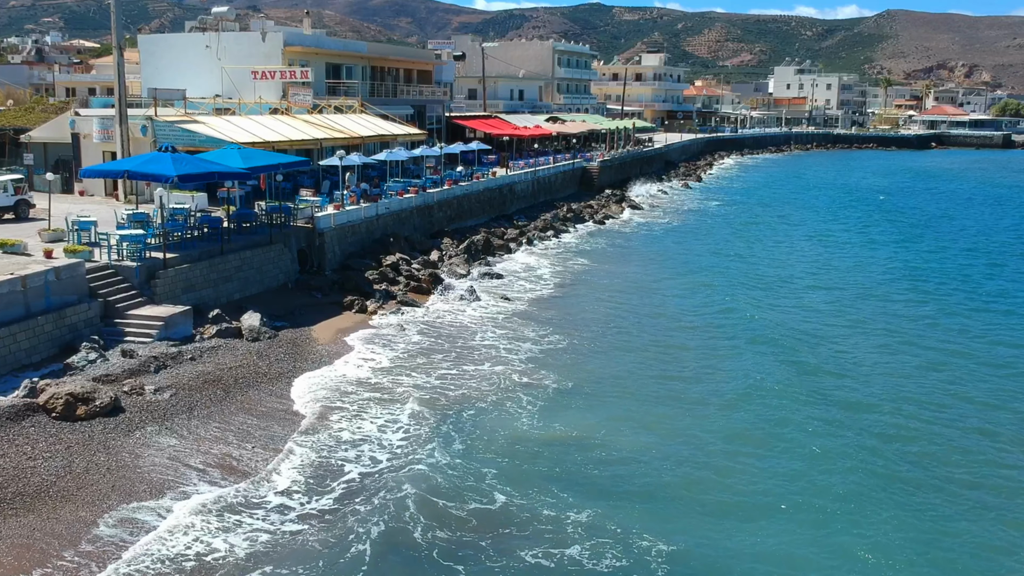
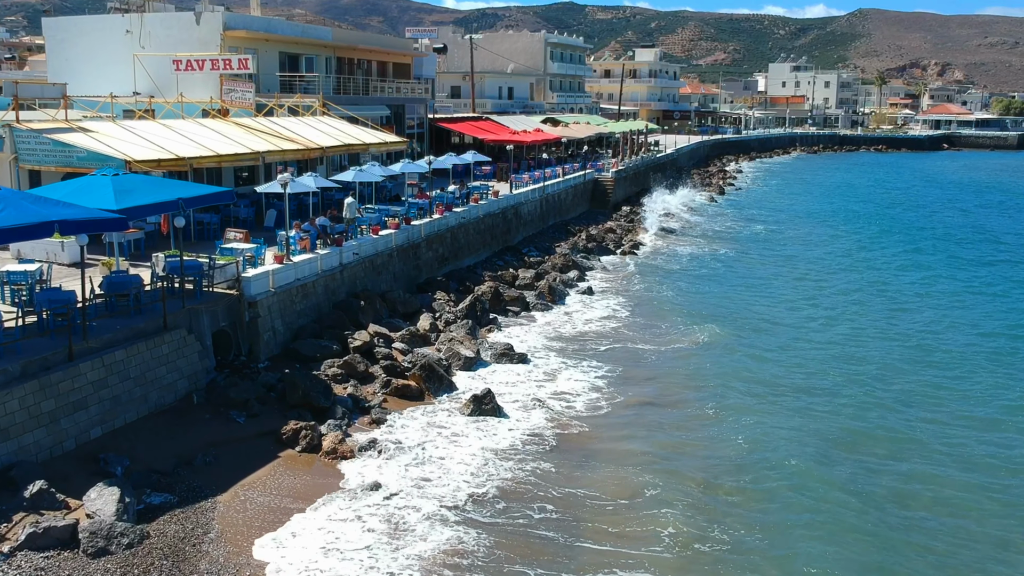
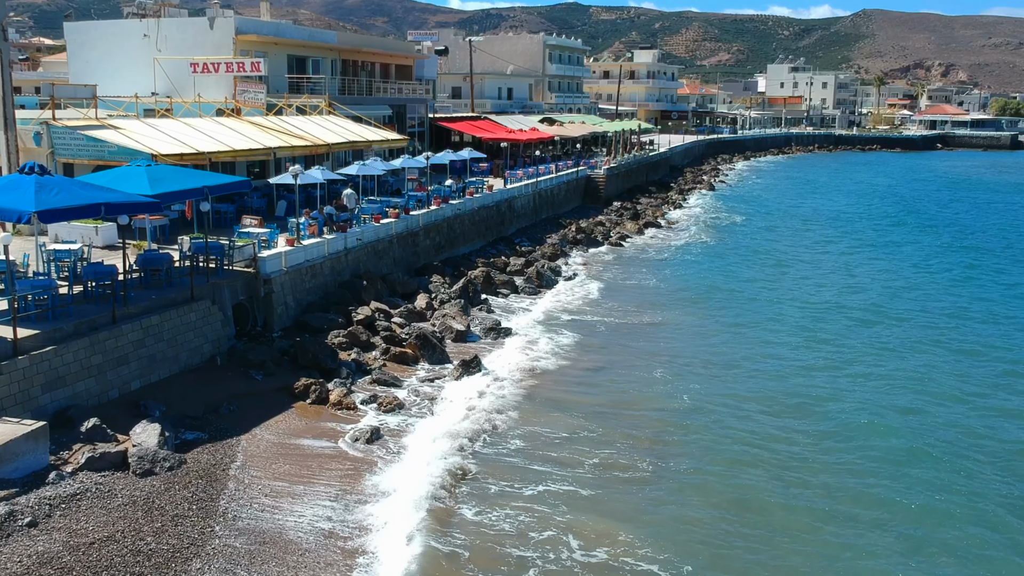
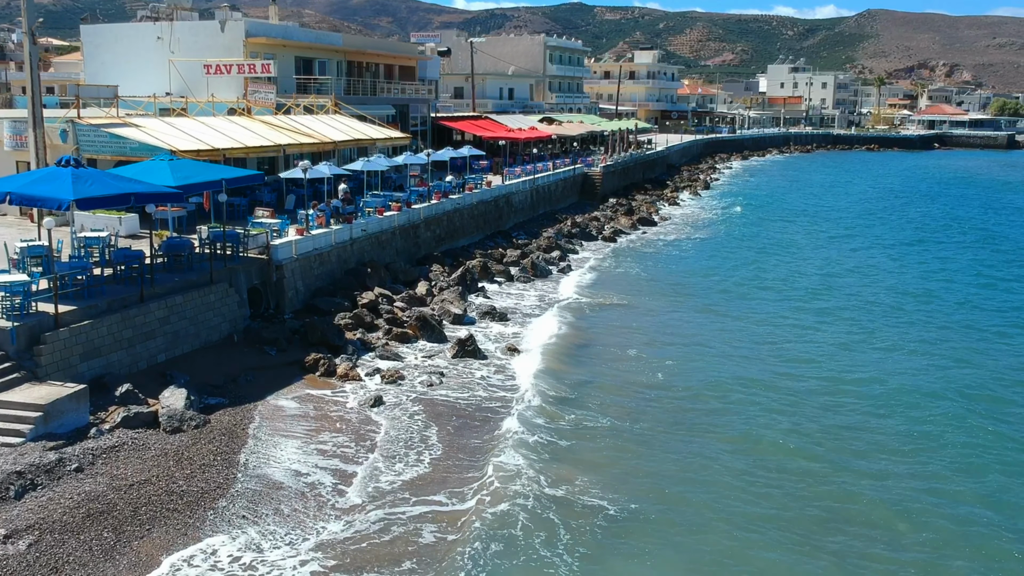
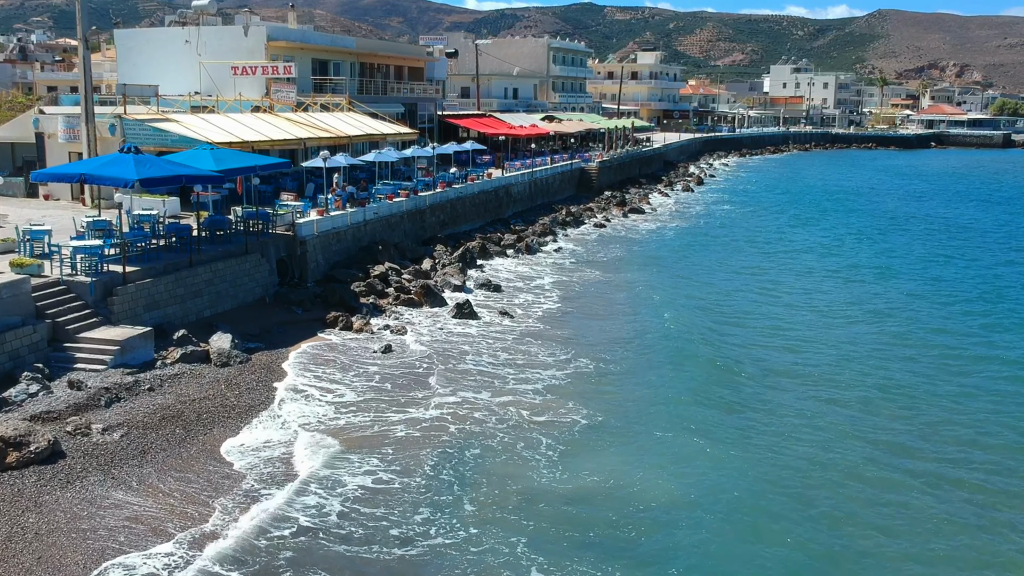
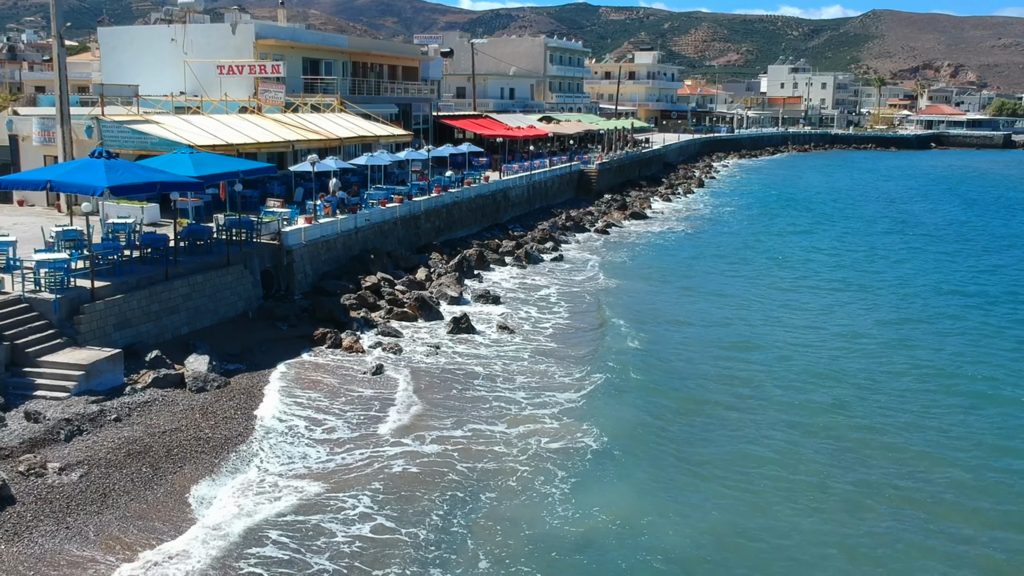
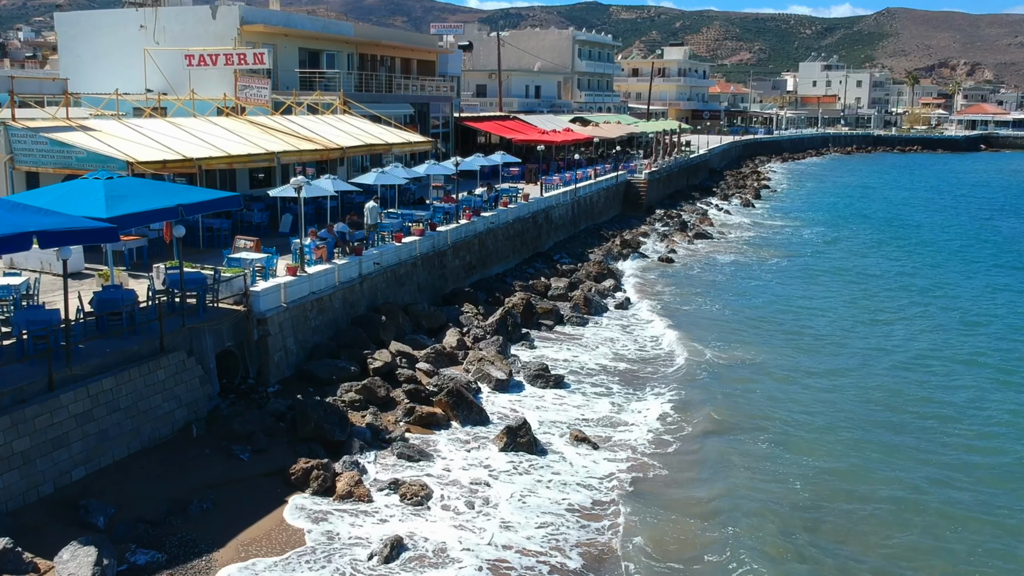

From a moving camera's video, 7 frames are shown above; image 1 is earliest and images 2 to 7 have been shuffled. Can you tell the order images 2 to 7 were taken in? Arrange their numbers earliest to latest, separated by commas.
5, 6, 4, 3, 2, 7
